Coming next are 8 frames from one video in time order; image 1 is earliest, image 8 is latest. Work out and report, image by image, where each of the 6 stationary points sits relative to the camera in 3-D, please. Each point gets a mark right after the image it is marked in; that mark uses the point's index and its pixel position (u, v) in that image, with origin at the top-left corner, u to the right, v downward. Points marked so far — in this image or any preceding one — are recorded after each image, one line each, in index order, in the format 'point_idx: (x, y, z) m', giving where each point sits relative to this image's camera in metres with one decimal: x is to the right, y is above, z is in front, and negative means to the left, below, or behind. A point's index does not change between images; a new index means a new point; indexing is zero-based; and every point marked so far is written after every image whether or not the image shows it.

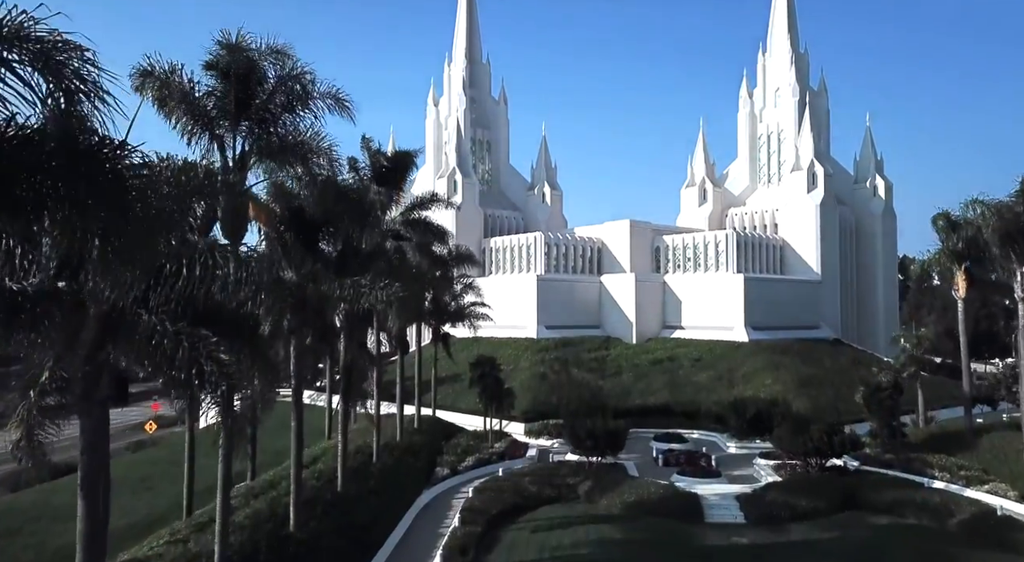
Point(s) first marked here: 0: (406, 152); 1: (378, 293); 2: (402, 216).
0: (-2.3, +2.7, +17.3) m
1: (-1.9, -0.2, +11.1) m
2: (-2.4, +1.4, +17.7) m
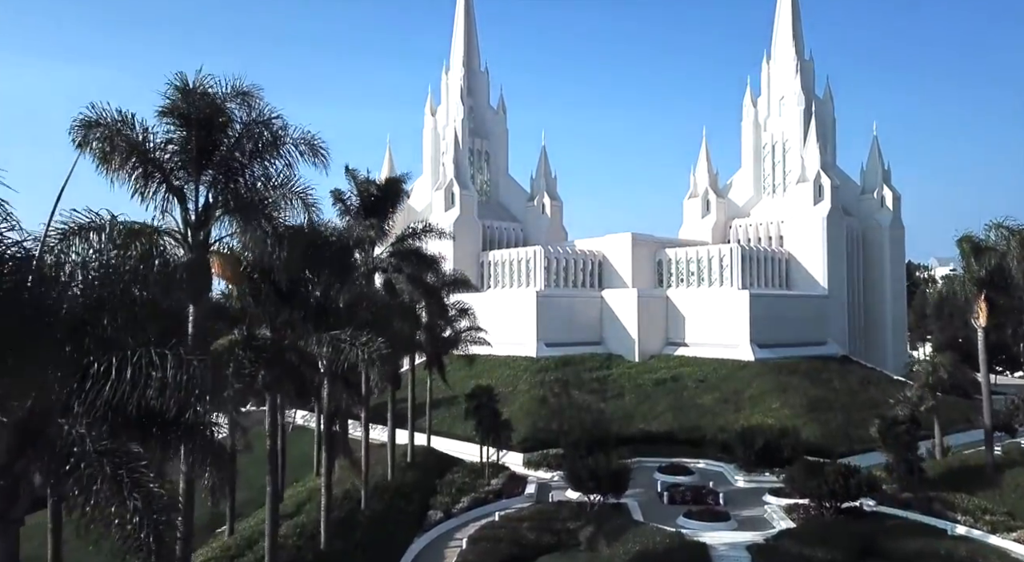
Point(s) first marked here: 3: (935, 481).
0: (-2.4, +2.0, +16.4) m
1: (-1.9, -0.9, +10.1) m
2: (-2.5, +0.7, +16.7) m
3: (+10.1, -4.8, +19.2) m
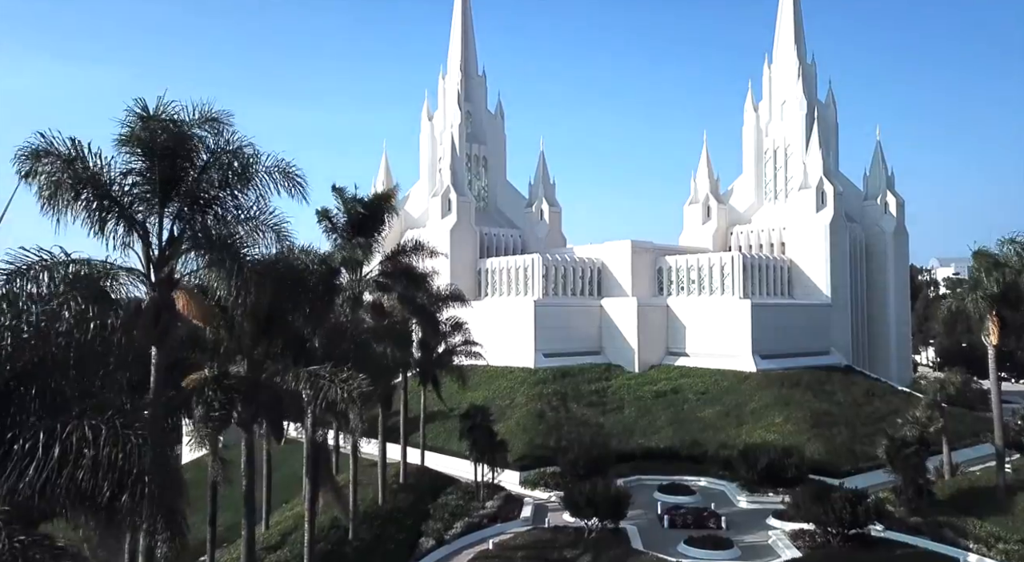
0: (-2.5, +1.6, +15.8) m
1: (-2.0, -1.3, +9.5) m
2: (-2.6, +0.3, +16.1) m
3: (+10.0, -5.2, +18.6) m
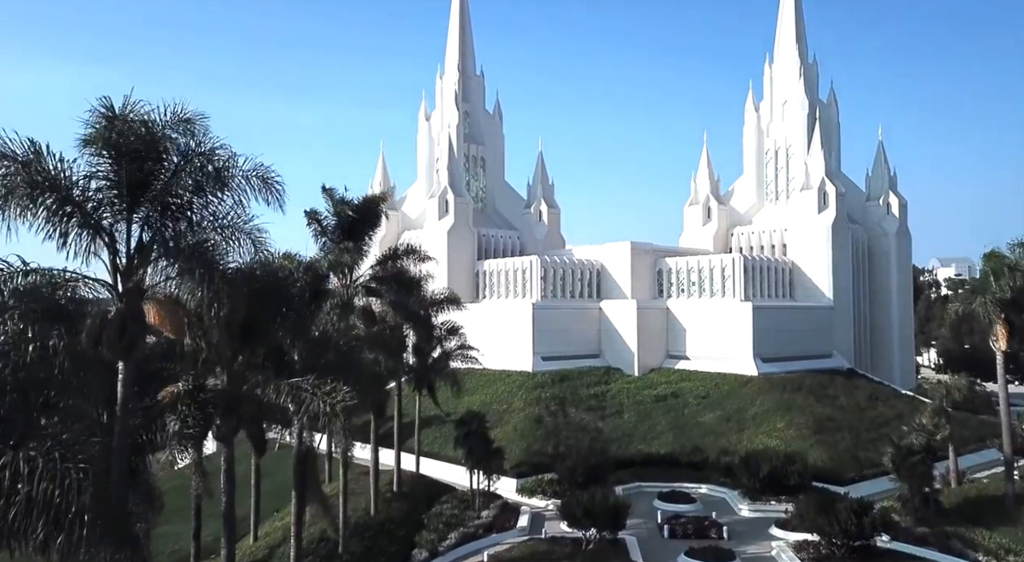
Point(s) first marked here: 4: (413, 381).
0: (-2.6, +1.5, +15.3) m
1: (-2.1, -1.4, +9.1) m
2: (-2.7, +0.2, +15.6) m
3: (+9.9, -5.3, +18.1) m
4: (-2.4, -2.5, +19.8) m
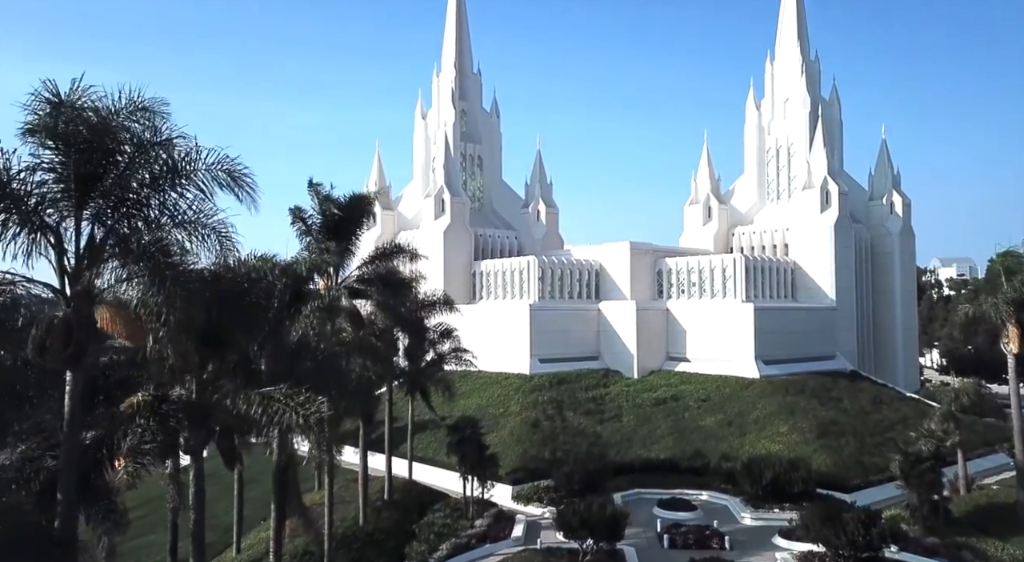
0: (-2.7, +1.5, +14.7) m
1: (-2.3, -1.4, +8.4) m
2: (-2.8, +0.2, +15.0) m
3: (+9.8, -5.3, +17.5) m
4: (-2.6, -2.5, +19.2) m
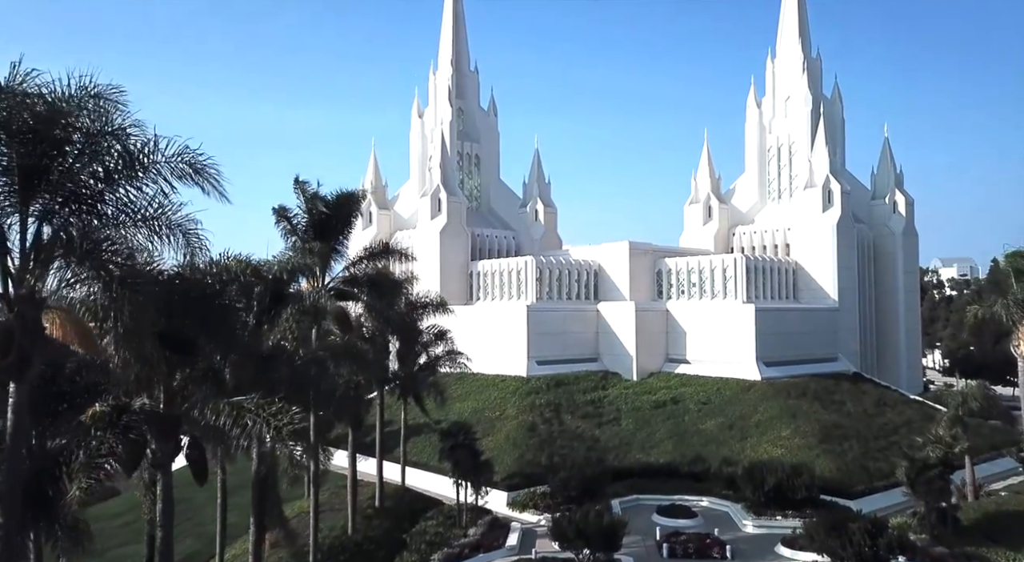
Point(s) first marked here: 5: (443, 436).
0: (-2.8, +1.5, +14.1) m
1: (-2.4, -1.4, +7.9) m
2: (-2.9, +0.2, +14.5) m
3: (+9.7, -5.3, +17.0) m
4: (-2.7, -2.5, +18.7) m
5: (-1.6, -3.6, +18.9) m
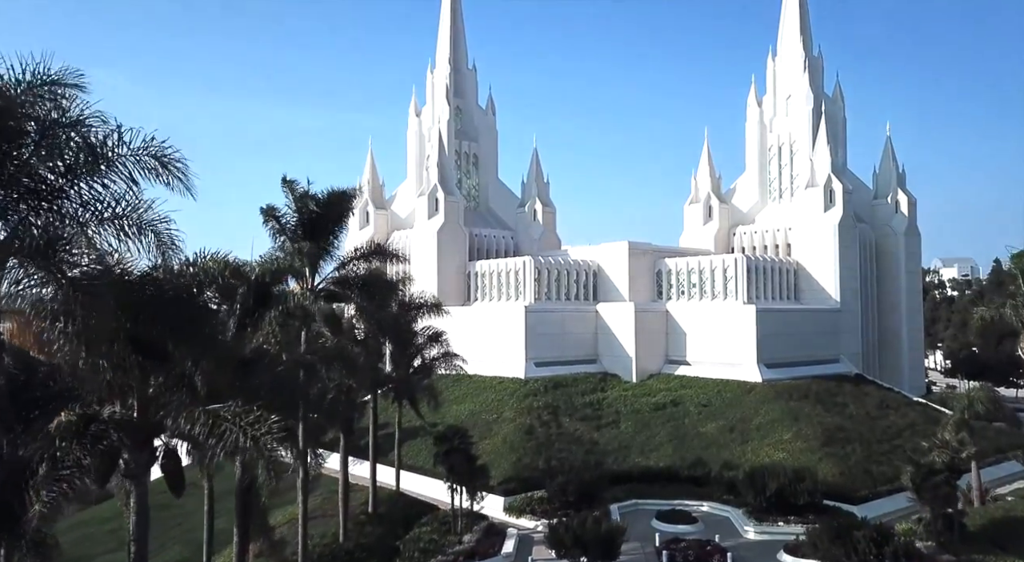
0: (-2.9, +1.5, +13.7) m
1: (-2.5, -1.4, +7.5) m
2: (-3.0, +0.2, +14.1) m
3: (+9.6, -5.3, +16.6) m
4: (-2.8, -2.5, +18.2) m
5: (-1.7, -3.6, +18.5) m
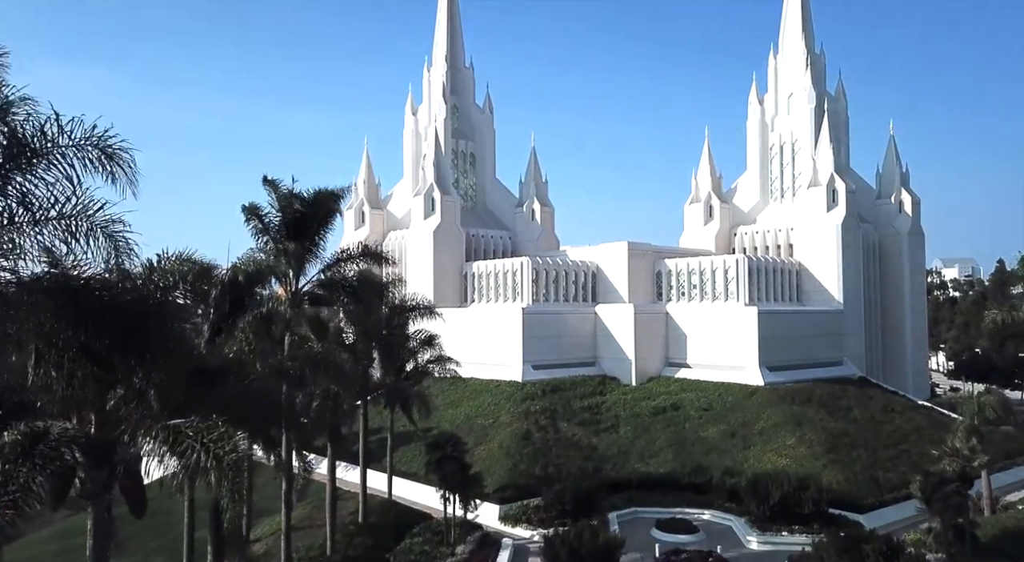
0: (-3.0, +1.4, +13.1) m
1: (-2.6, -1.5, +6.9) m
2: (-3.1, +0.1, +13.5) m
3: (+9.5, -5.4, +16.0) m
4: (-2.9, -2.6, +17.6) m
5: (-1.8, -3.7, +17.9) m
